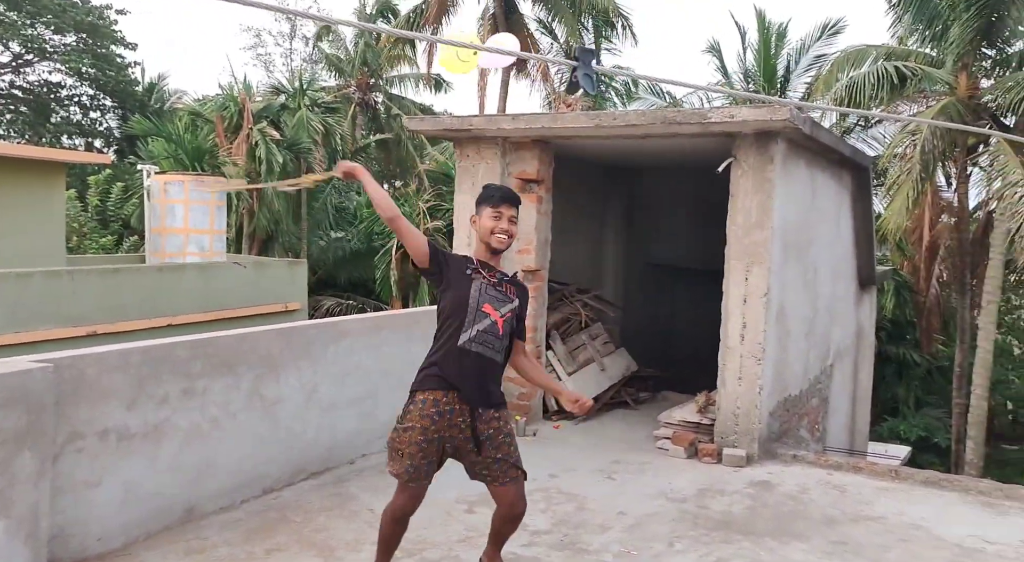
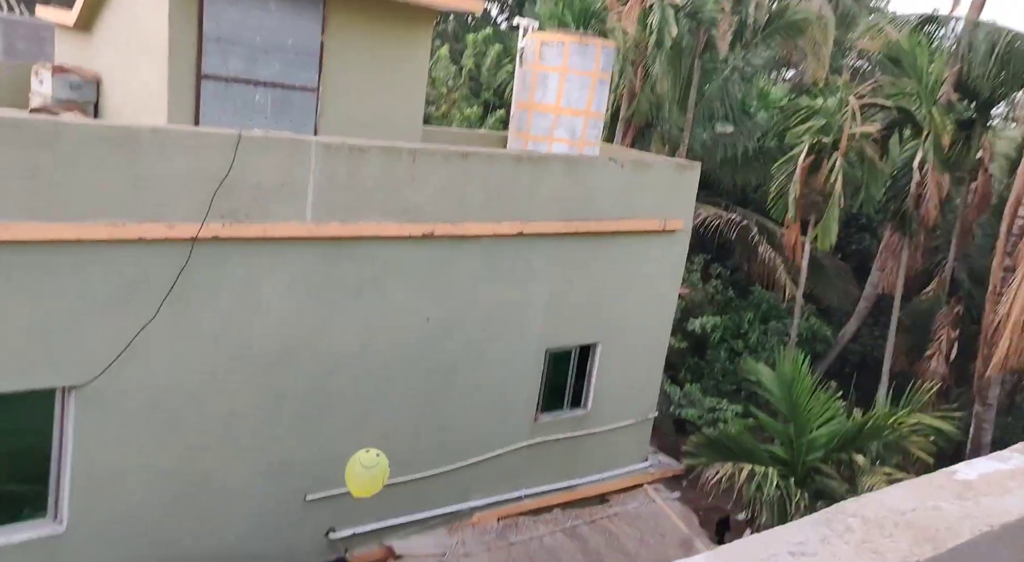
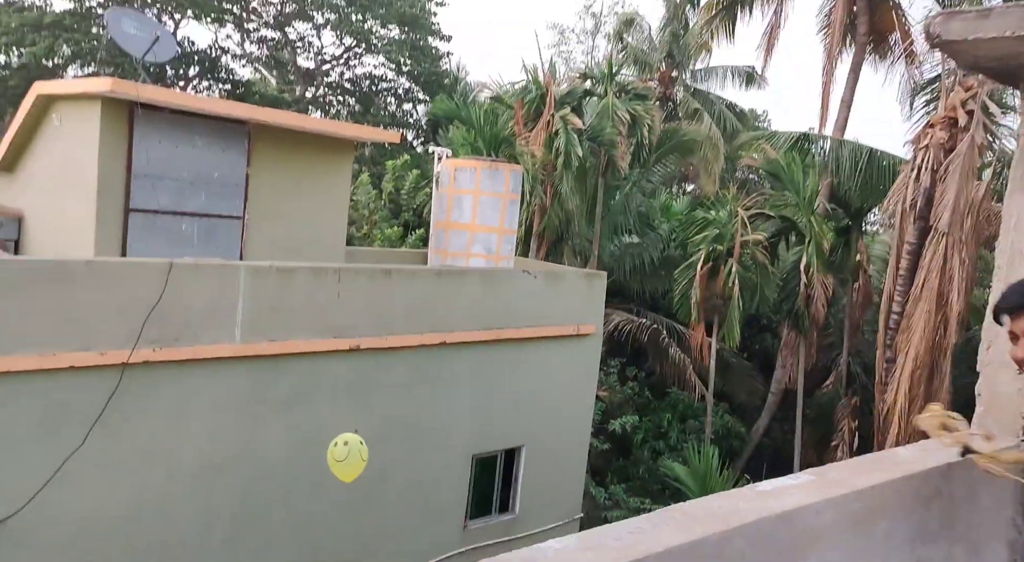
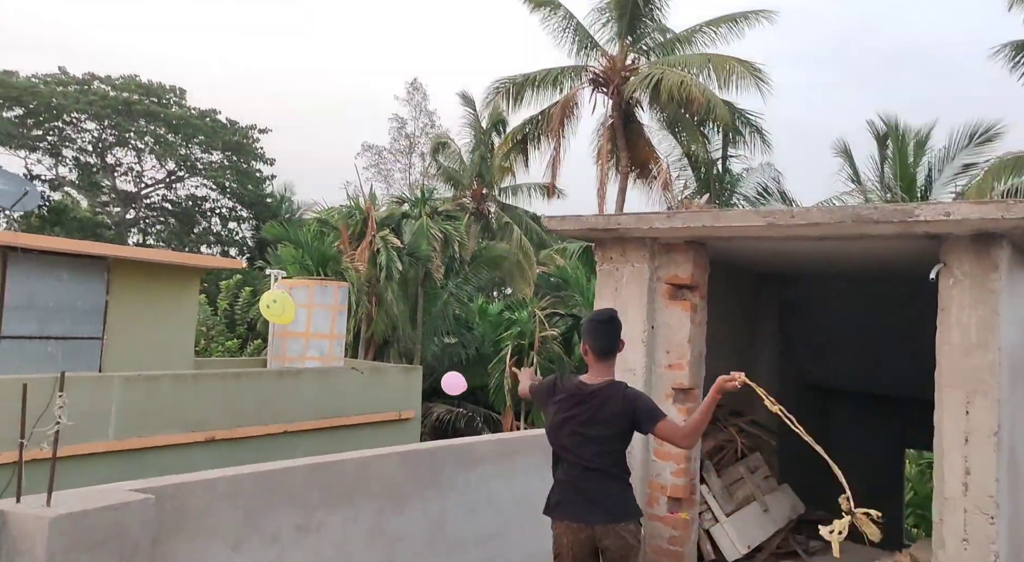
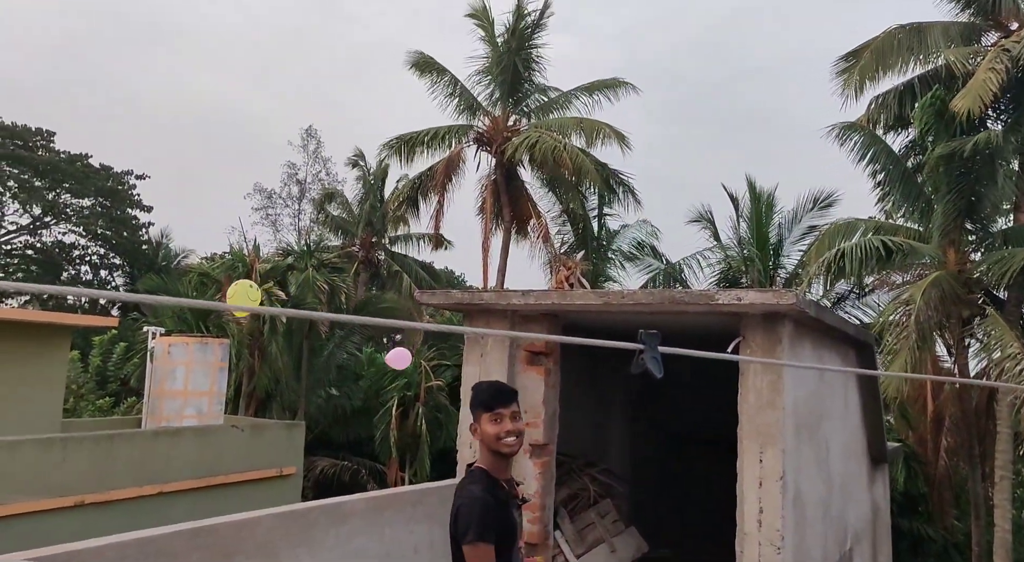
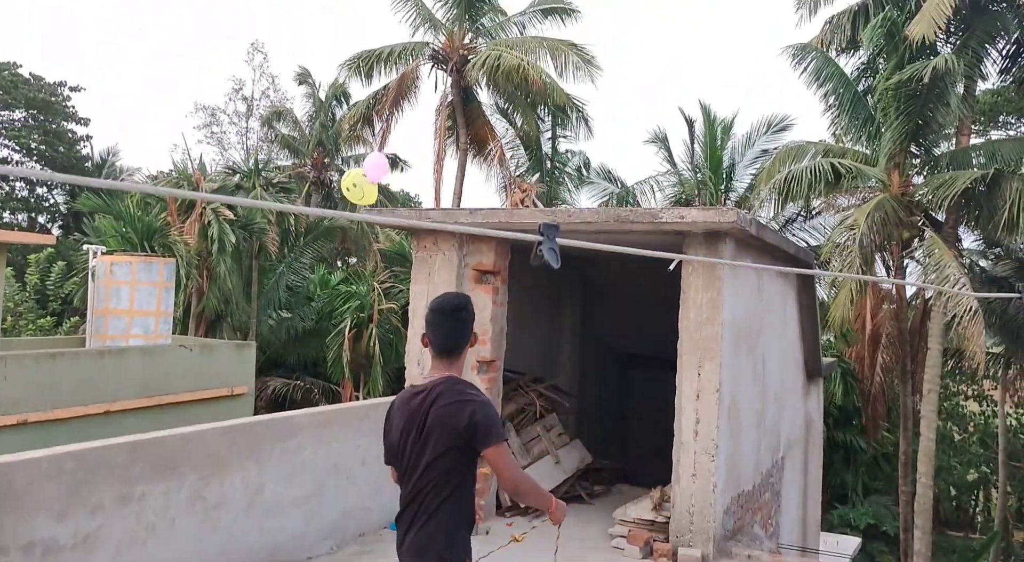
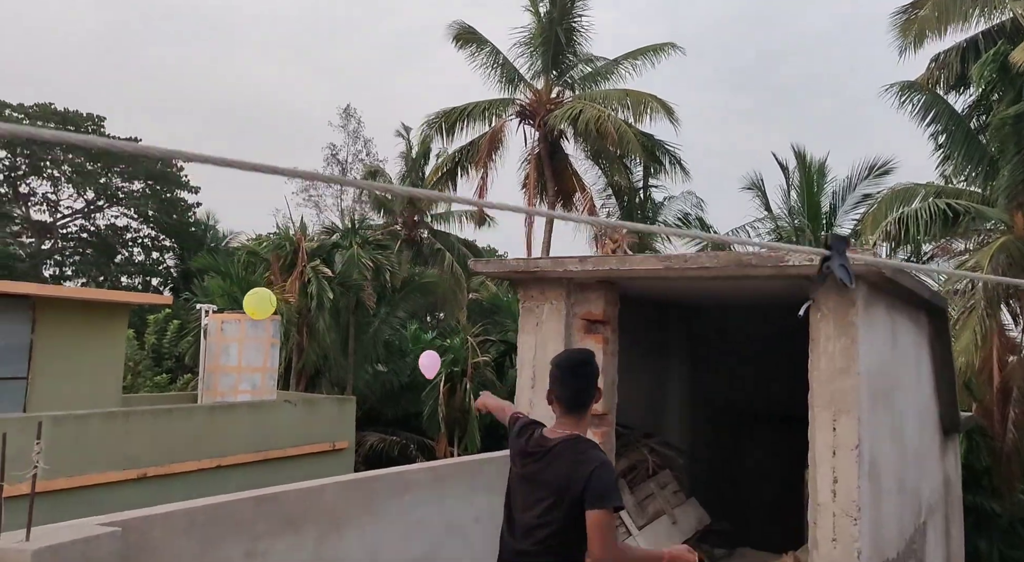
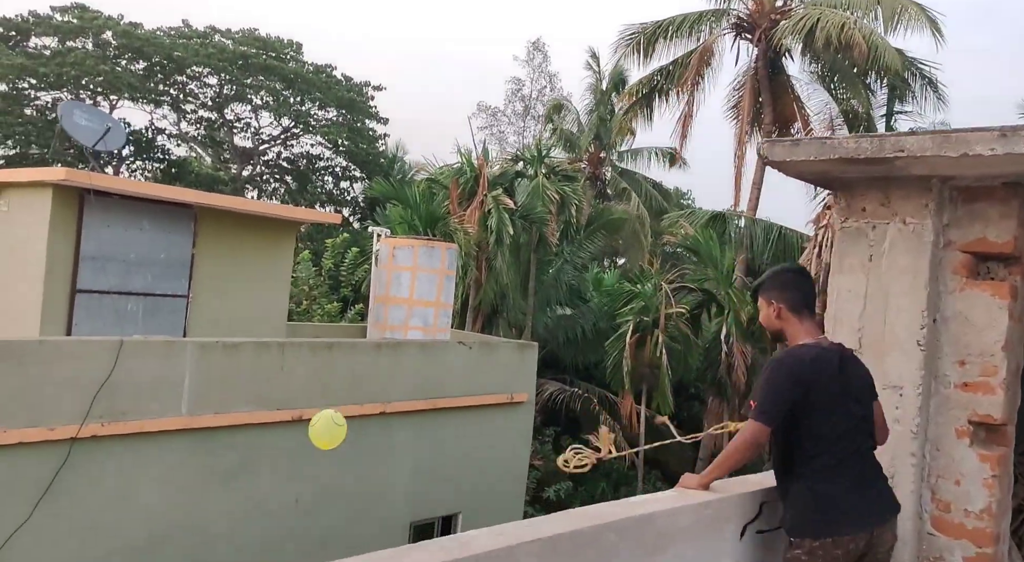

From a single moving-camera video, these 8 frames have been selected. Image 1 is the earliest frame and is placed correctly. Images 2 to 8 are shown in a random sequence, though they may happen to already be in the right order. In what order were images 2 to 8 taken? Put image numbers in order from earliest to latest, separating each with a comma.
6, 5, 7, 4, 8, 3, 2
